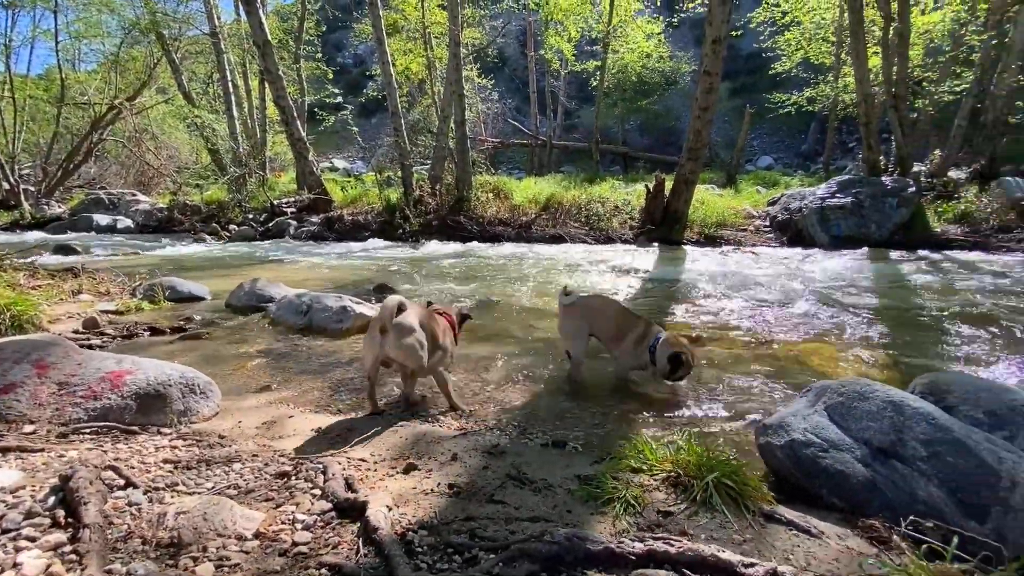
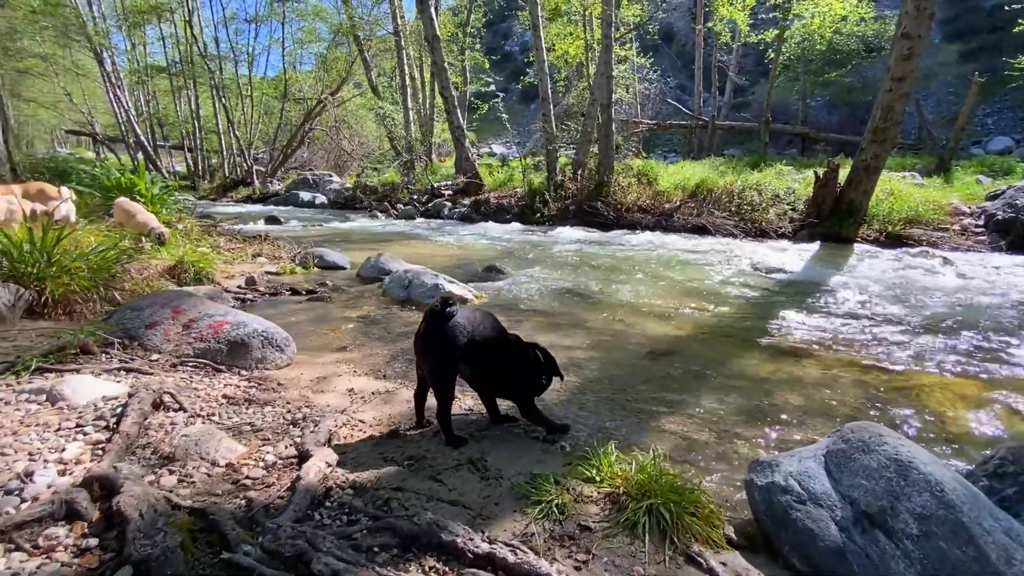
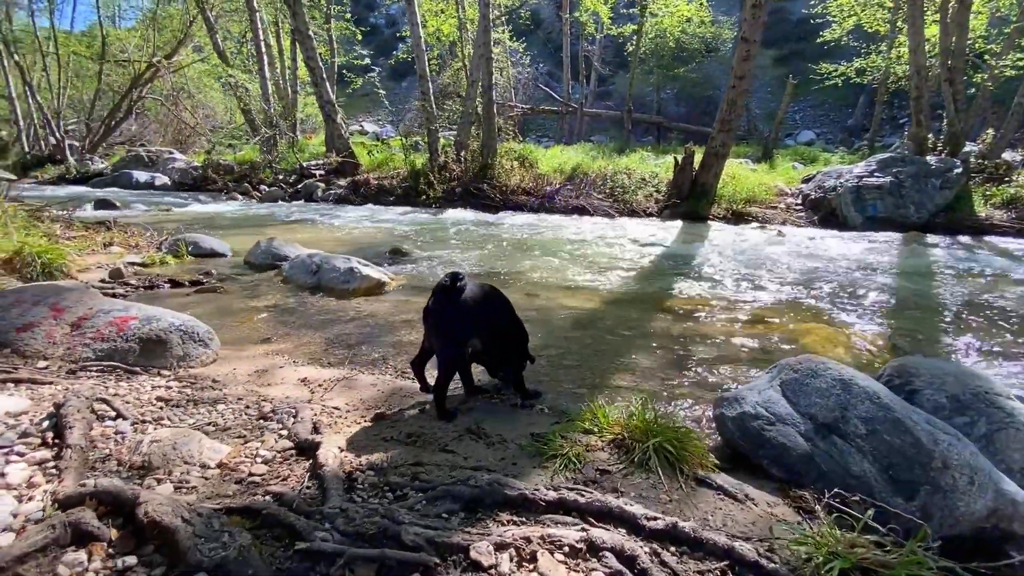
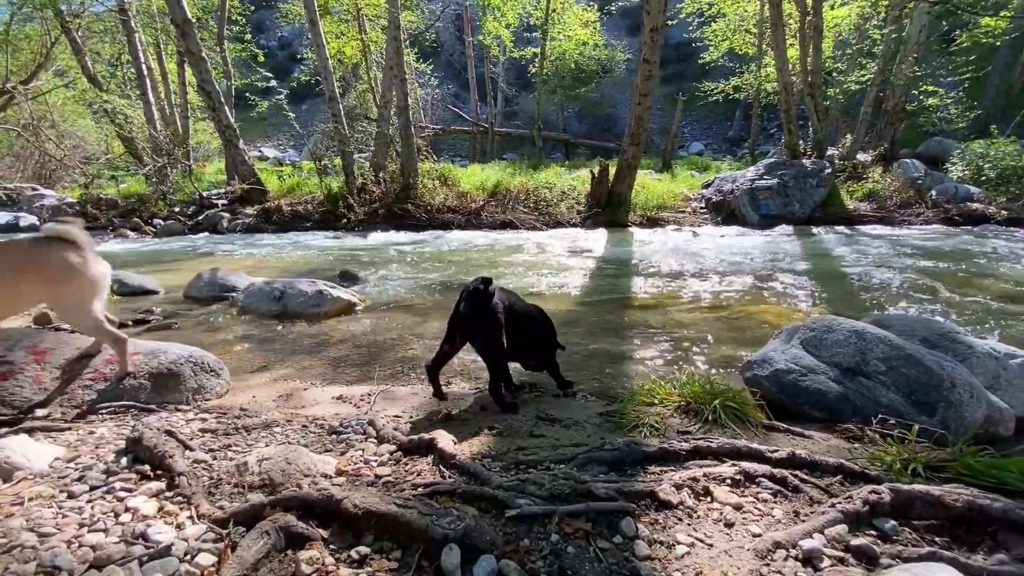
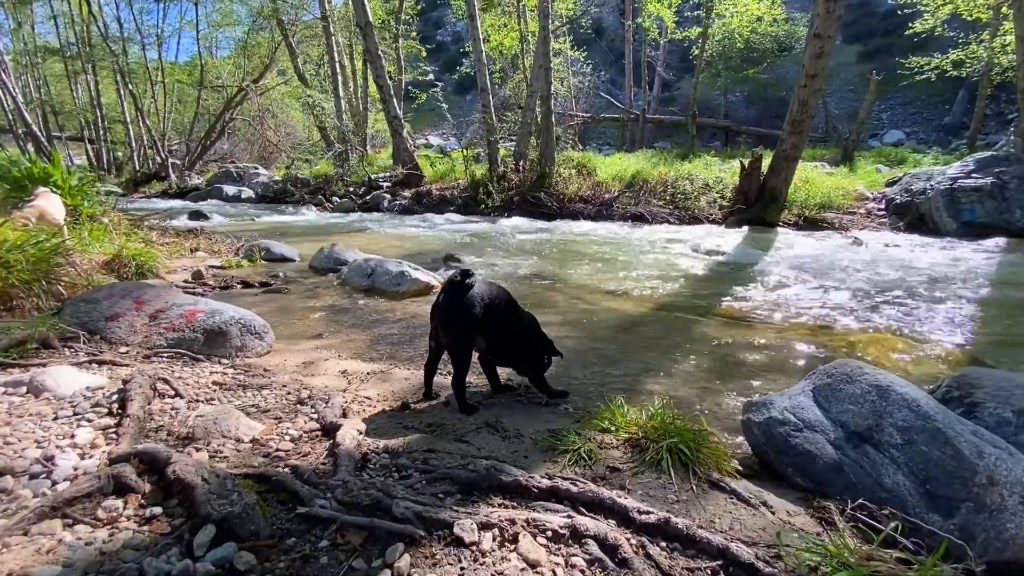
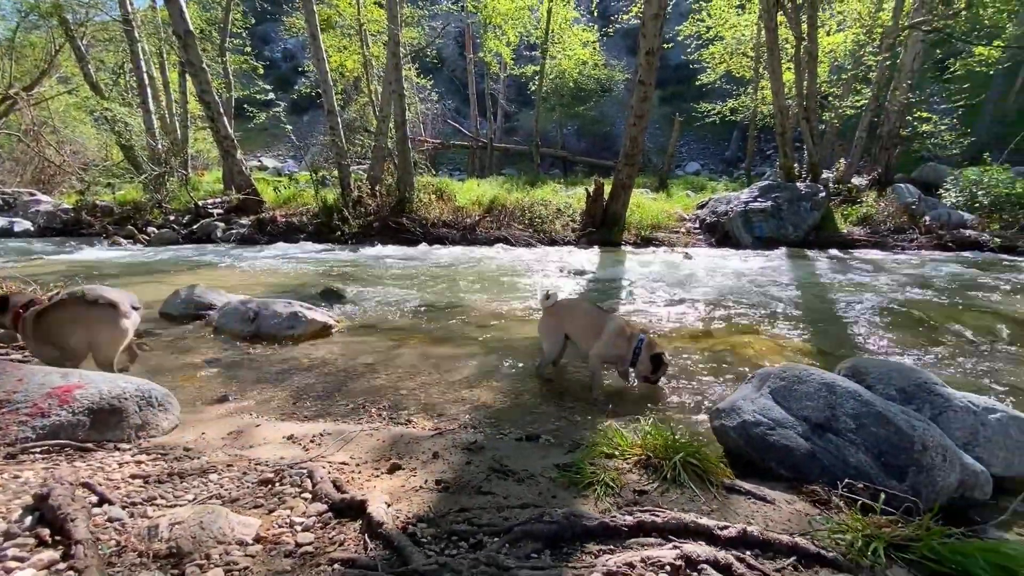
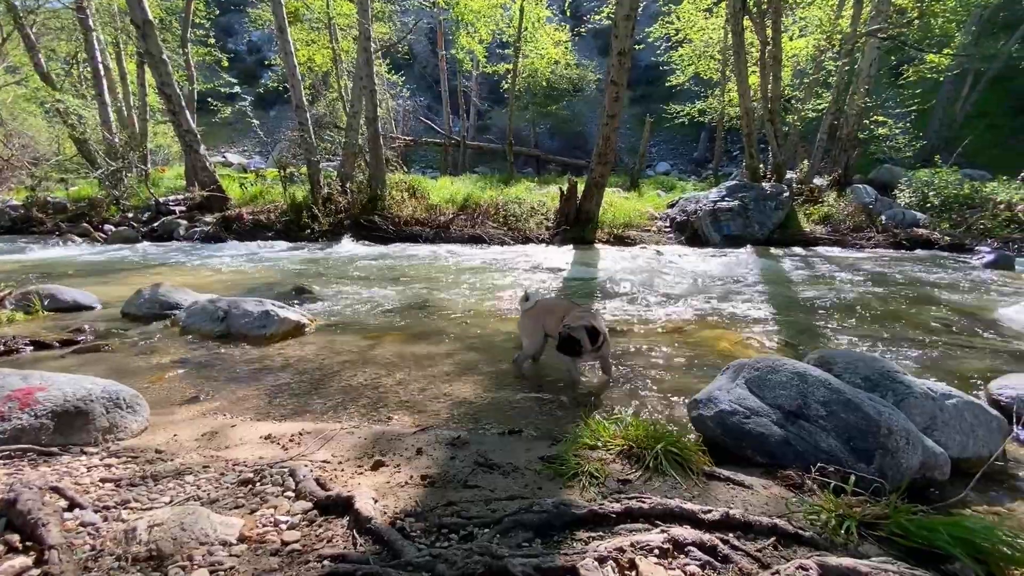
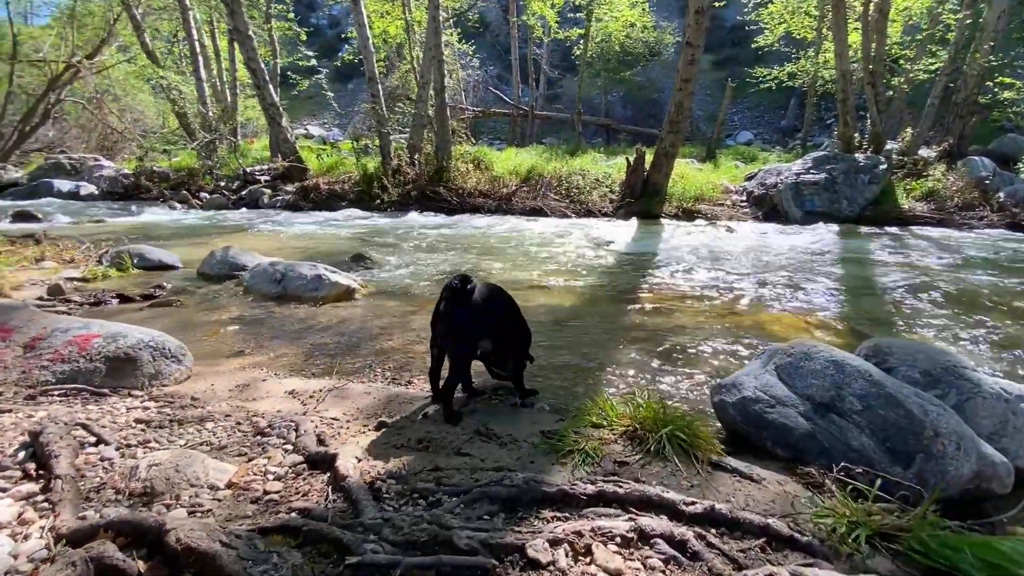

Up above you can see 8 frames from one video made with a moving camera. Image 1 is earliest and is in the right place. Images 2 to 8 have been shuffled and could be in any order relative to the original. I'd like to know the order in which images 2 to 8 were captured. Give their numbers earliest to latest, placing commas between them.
6, 7, 4, 8, 3, 5, 2
